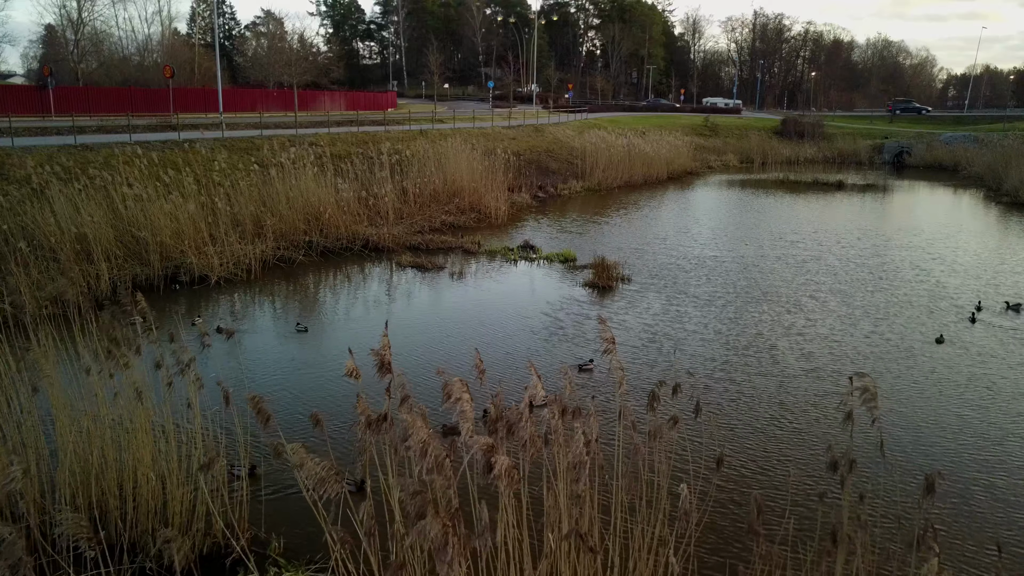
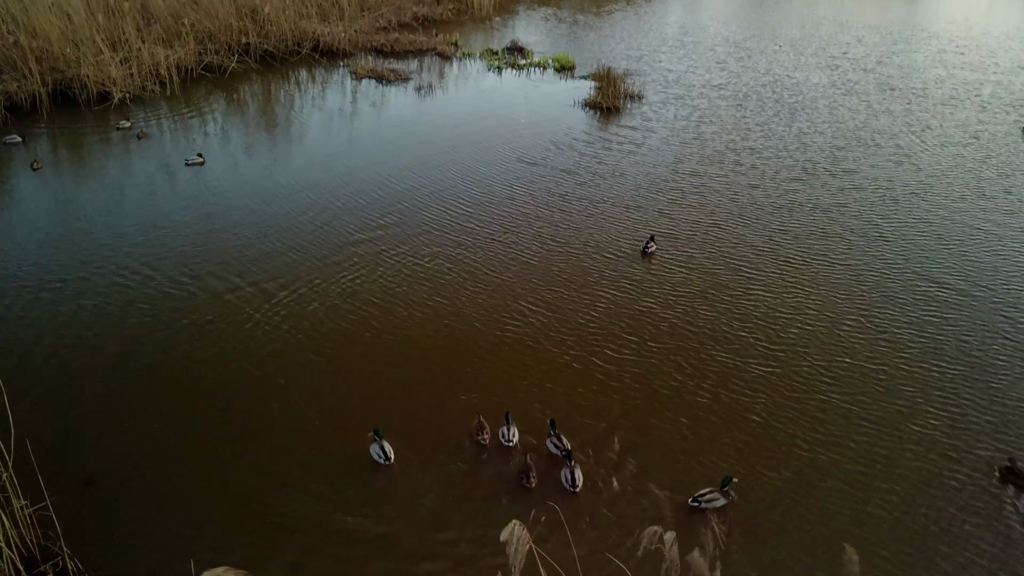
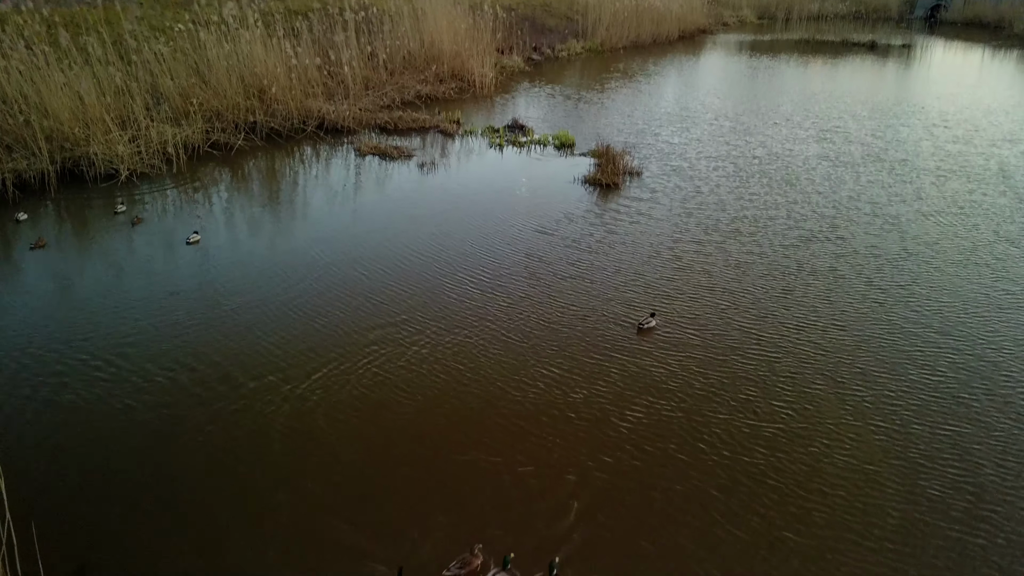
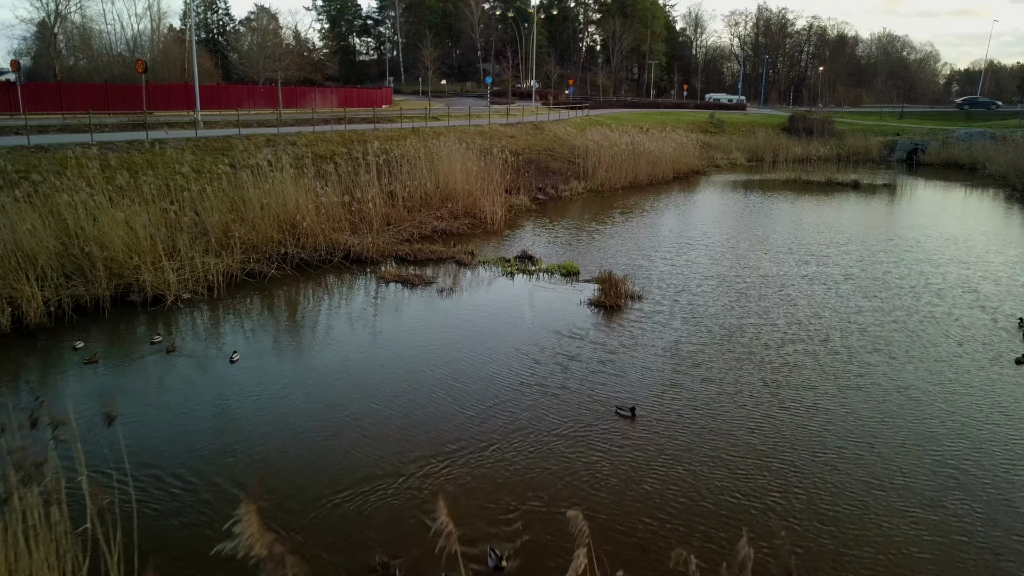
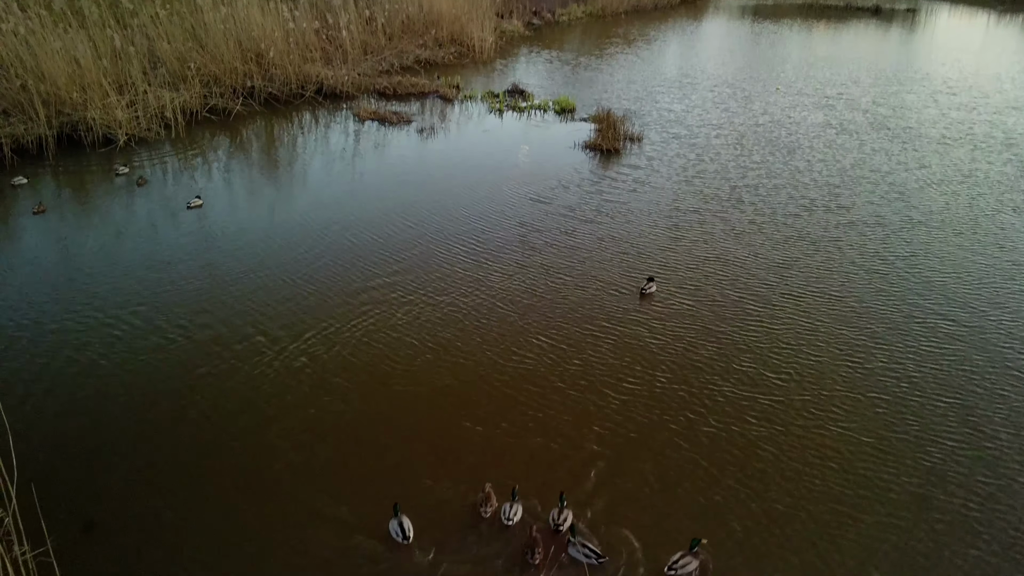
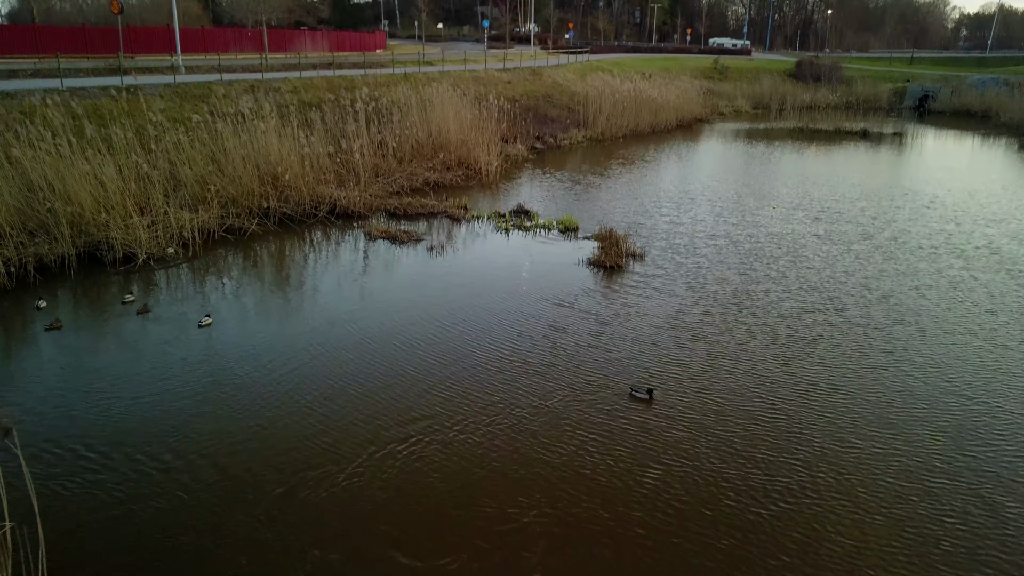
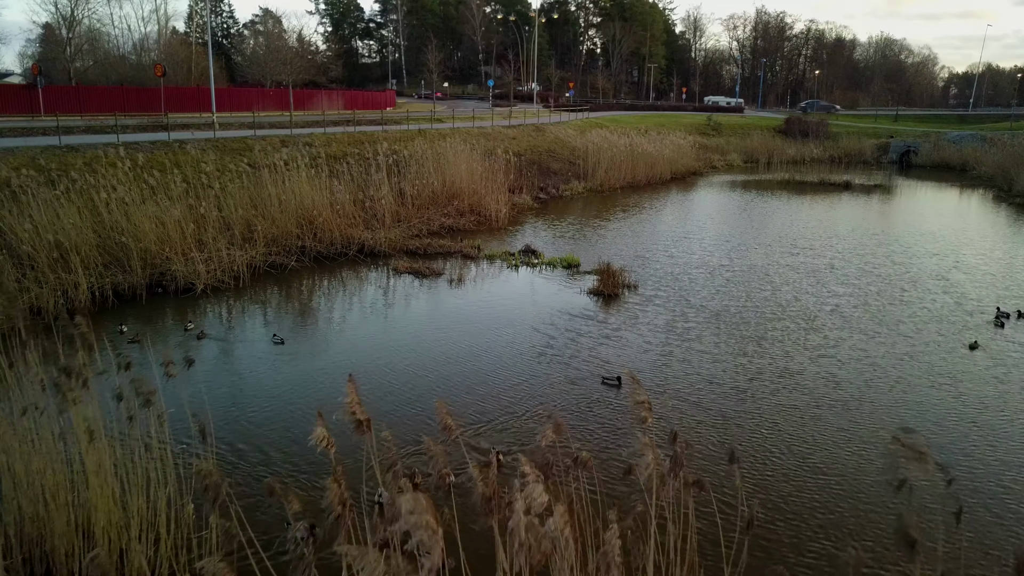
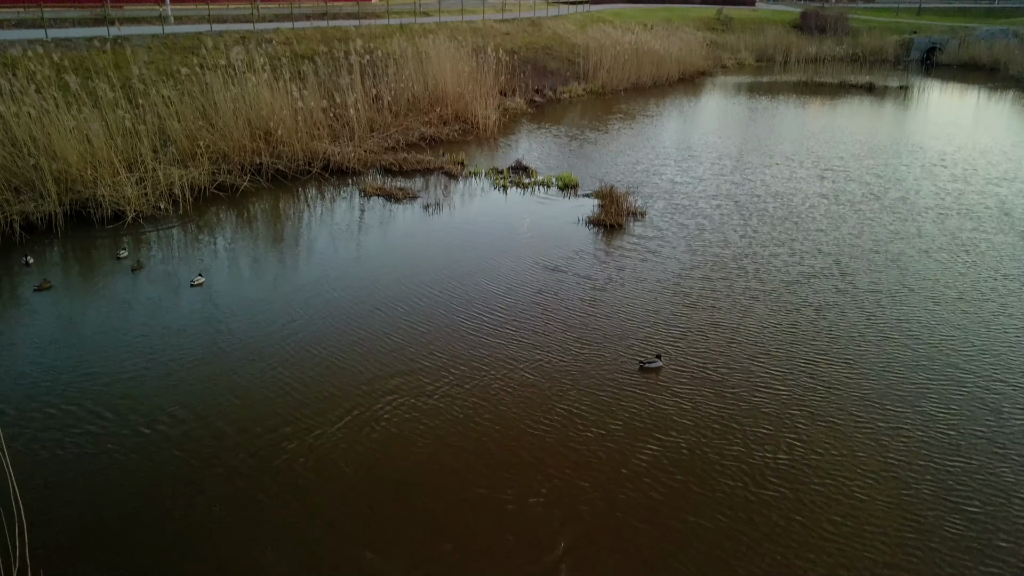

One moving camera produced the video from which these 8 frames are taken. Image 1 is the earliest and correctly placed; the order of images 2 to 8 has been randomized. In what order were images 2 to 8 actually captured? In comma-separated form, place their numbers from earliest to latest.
7, 4, 6, 8, 3, 5, 2
